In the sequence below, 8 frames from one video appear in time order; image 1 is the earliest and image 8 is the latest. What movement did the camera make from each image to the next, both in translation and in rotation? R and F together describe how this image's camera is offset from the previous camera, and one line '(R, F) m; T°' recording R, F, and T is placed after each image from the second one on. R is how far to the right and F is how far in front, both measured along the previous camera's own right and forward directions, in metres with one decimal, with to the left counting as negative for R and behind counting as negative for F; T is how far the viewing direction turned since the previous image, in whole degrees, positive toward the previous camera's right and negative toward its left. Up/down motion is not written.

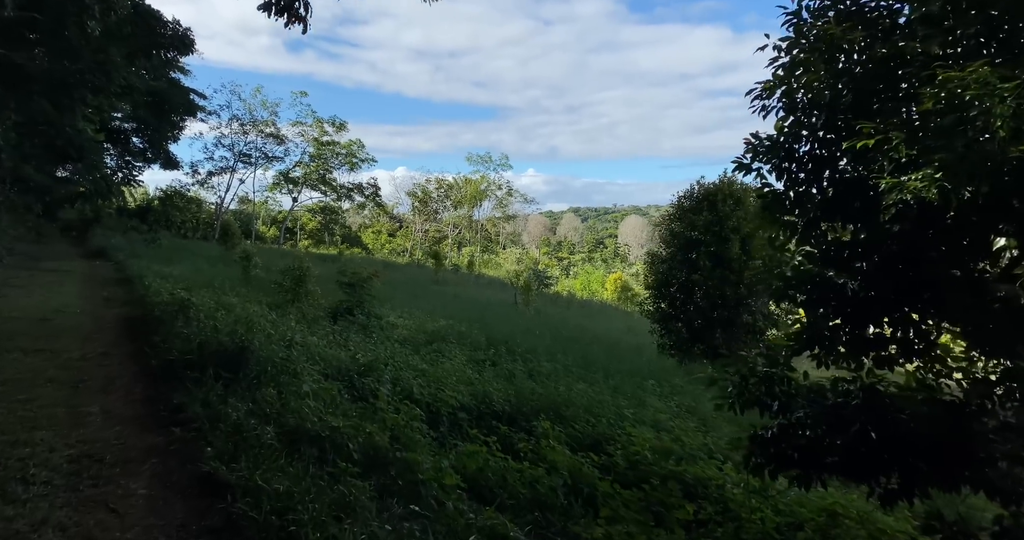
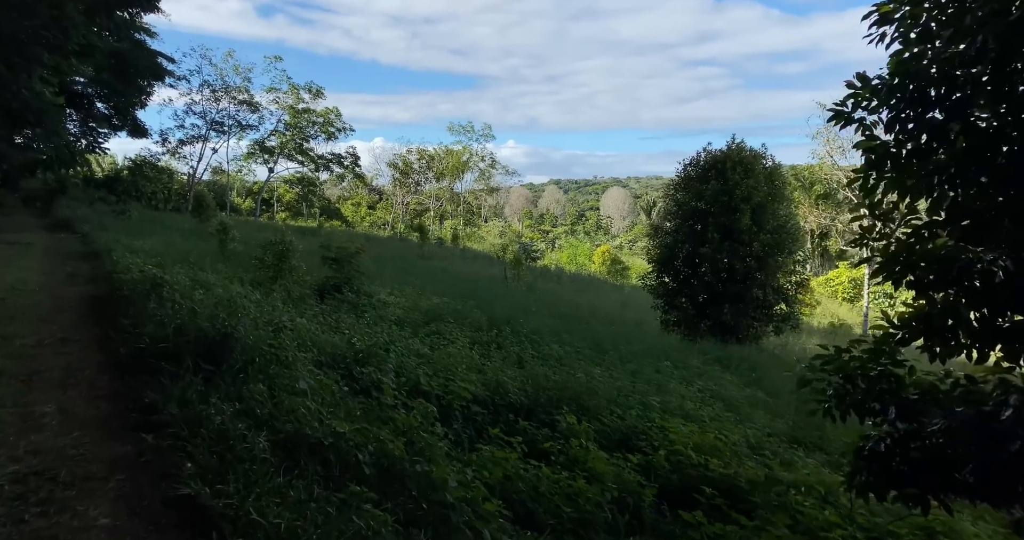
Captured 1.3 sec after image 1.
(-0.3, +0.7) m; +2°
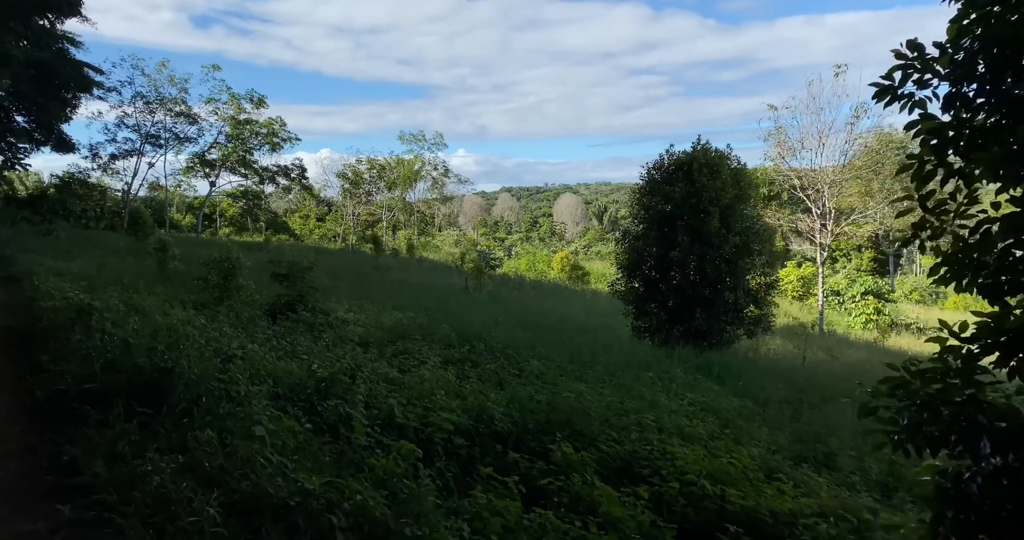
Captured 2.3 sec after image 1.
(-0.2, +0.5) m; +4°
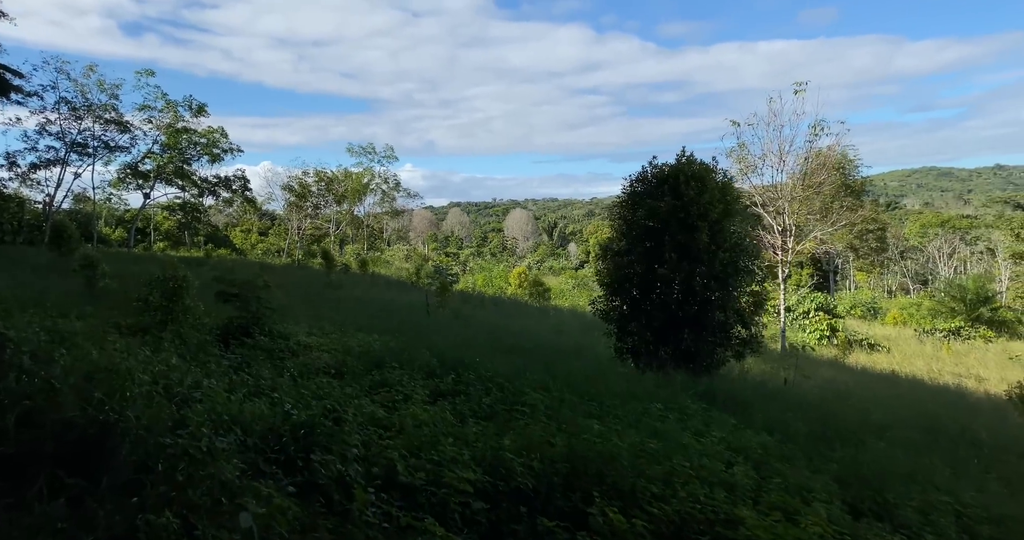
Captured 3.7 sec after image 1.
(-0.5, +0.8) m; +4°
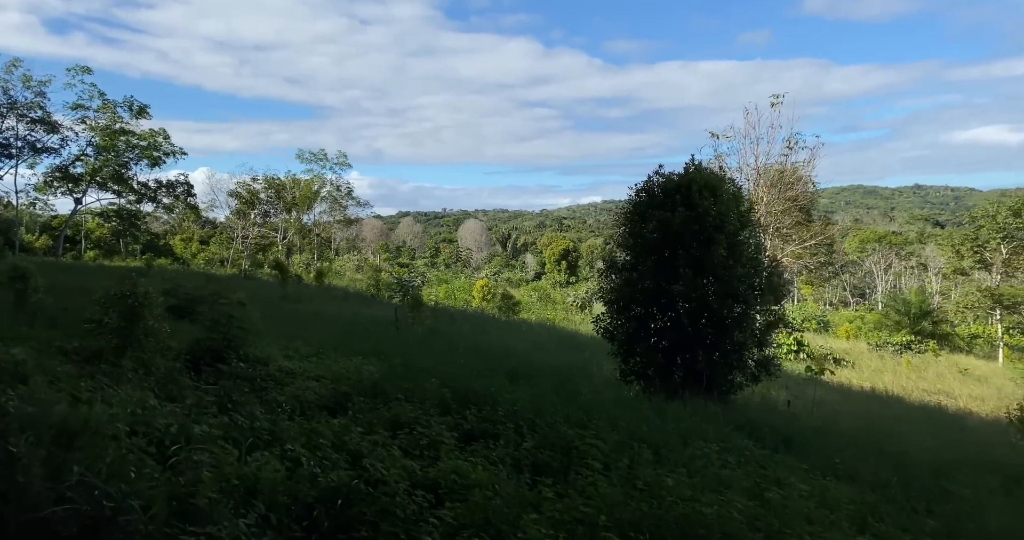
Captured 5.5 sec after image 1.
(-0.7, +0.9) m; +4°
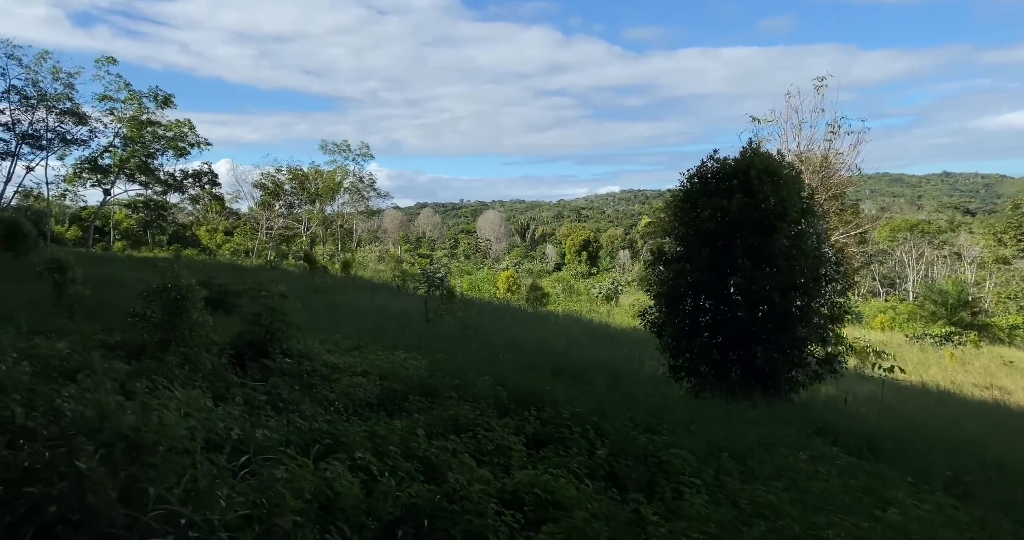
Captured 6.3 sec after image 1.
(-0.4, +0.4) m; -2°
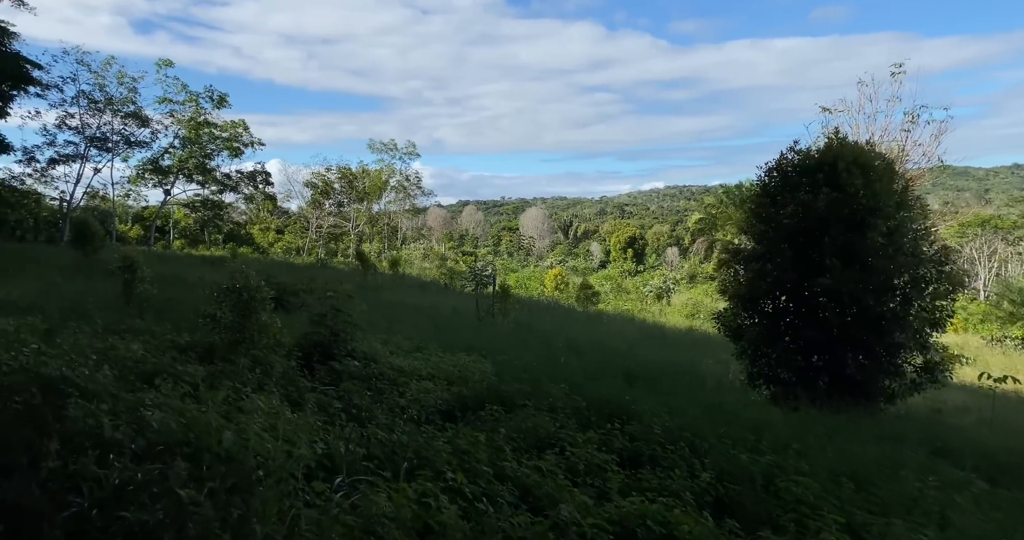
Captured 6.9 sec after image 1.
(-0.3, +0.3) m; -4°
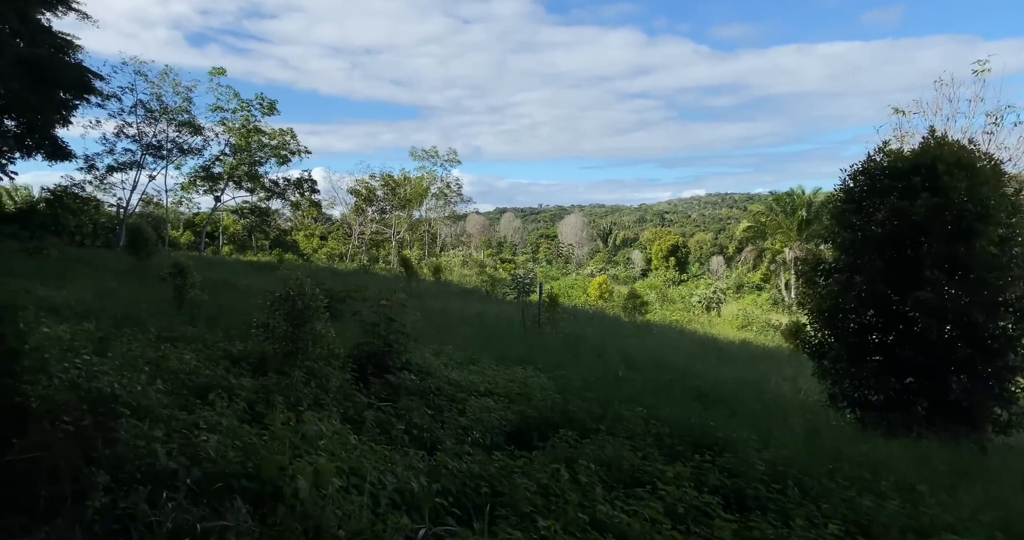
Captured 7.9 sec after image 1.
(-0.3, +0.5) m; -3°
